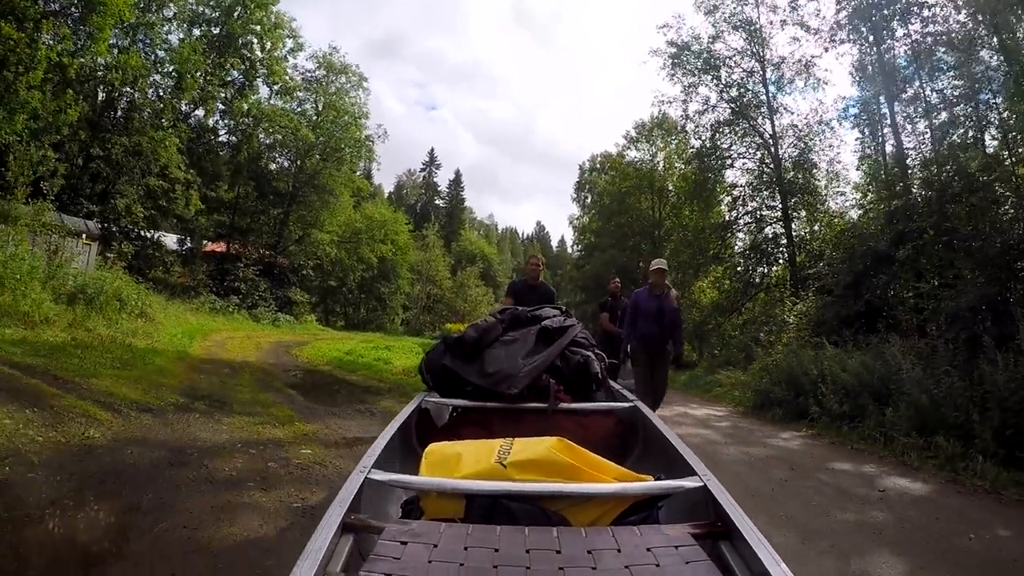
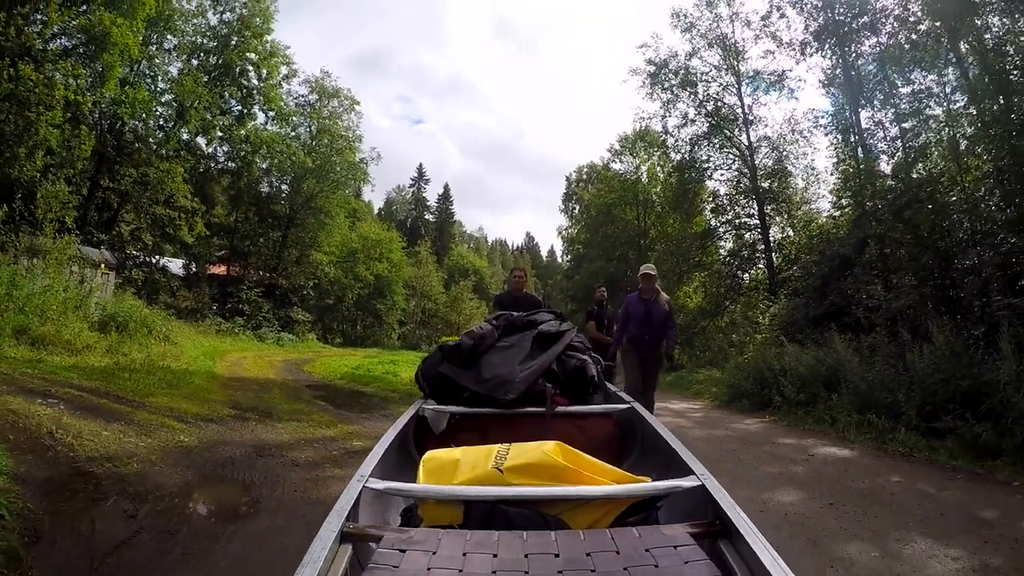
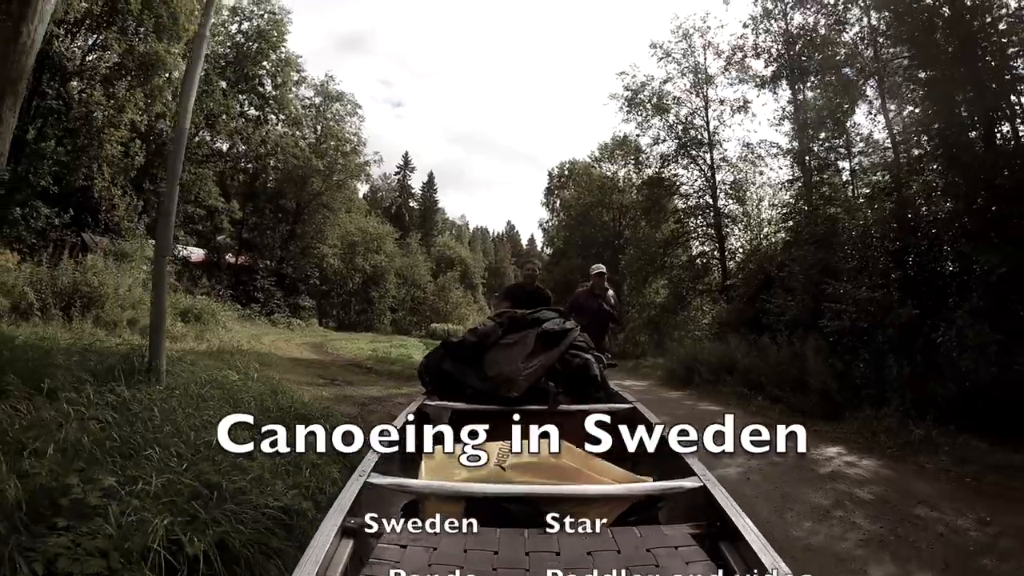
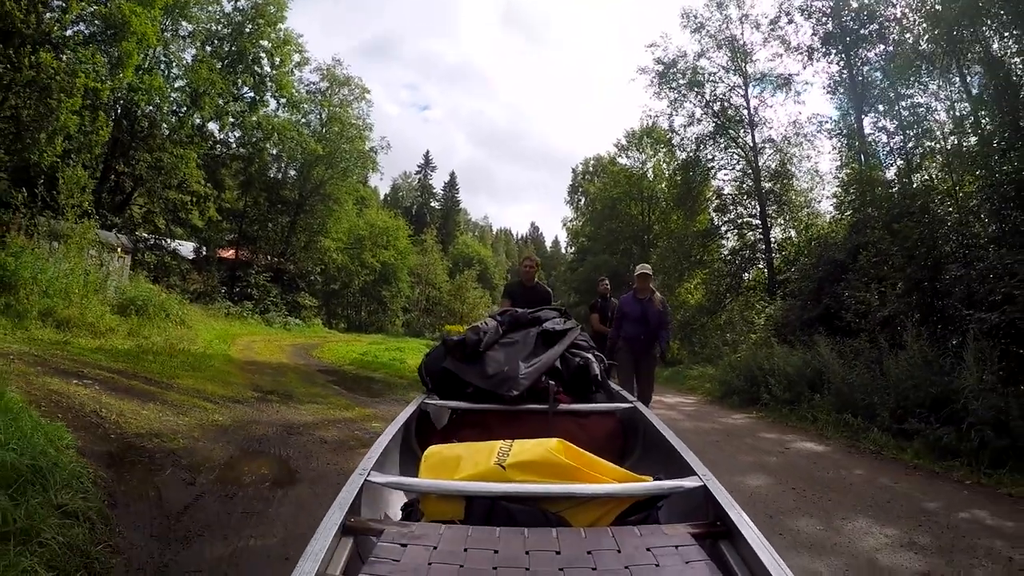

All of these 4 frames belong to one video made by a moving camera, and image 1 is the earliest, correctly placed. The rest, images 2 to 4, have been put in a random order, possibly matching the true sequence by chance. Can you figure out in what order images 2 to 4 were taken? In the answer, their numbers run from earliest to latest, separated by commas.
2, 4, 3
